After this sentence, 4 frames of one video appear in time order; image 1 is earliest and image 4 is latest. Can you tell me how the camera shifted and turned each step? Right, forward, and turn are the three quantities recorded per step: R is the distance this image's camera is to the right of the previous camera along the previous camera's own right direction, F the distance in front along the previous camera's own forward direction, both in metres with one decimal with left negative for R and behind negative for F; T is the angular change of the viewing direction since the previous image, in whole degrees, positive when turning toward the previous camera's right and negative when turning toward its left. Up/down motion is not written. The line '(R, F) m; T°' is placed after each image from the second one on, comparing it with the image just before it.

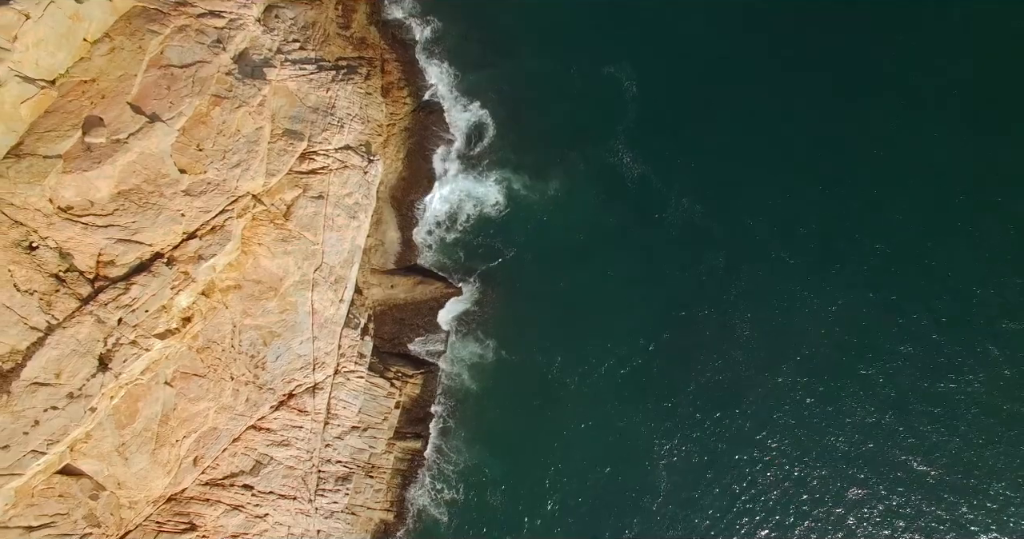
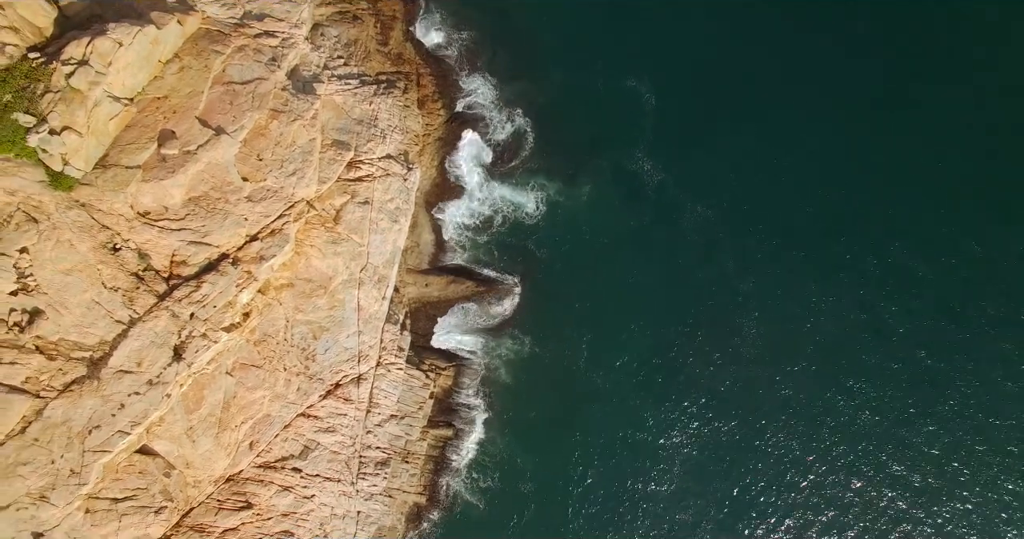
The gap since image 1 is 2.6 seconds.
(-1.7, -3.0) m; 0°
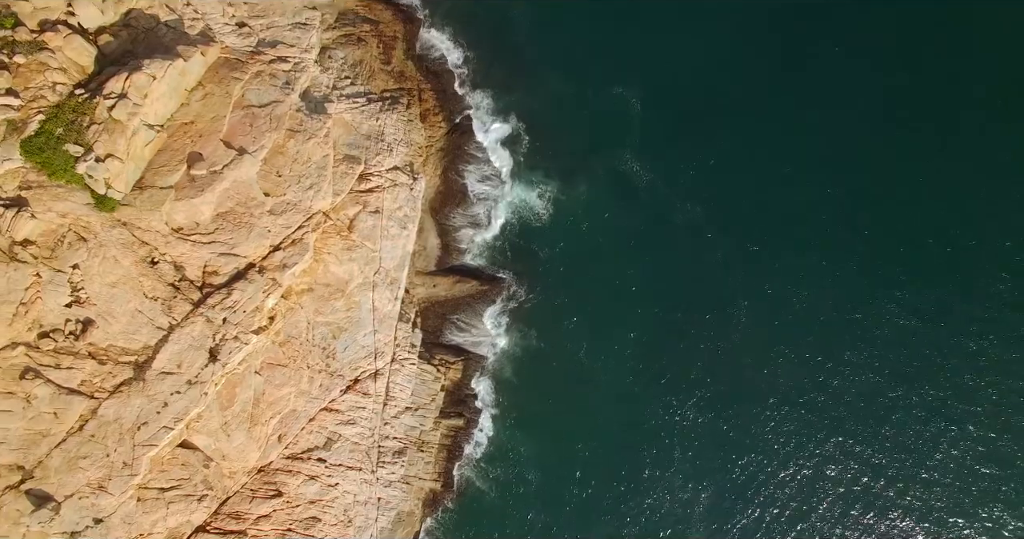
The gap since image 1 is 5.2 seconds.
(0.0, -3.1) m; 0°
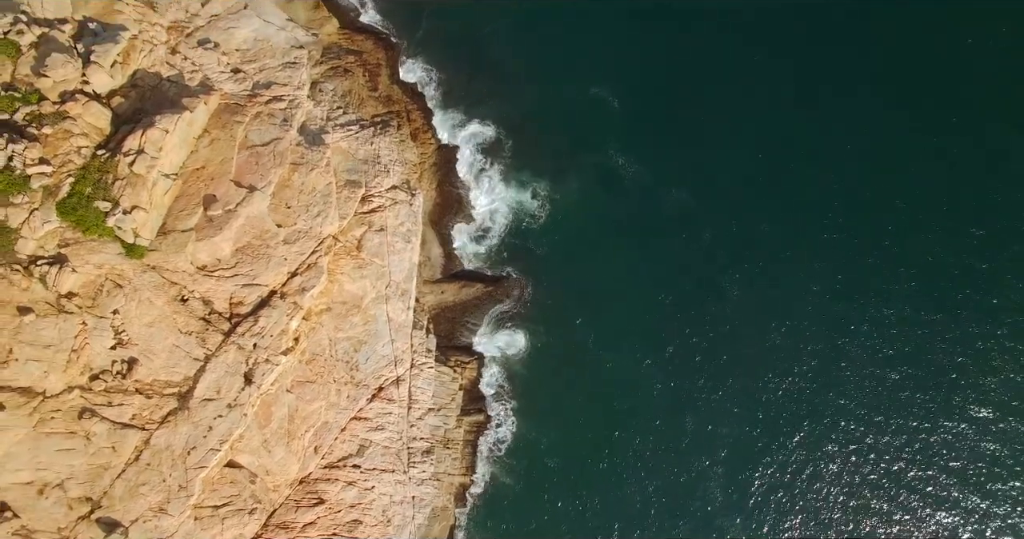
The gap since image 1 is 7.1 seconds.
(+0.1, -2.8) m; 0°
